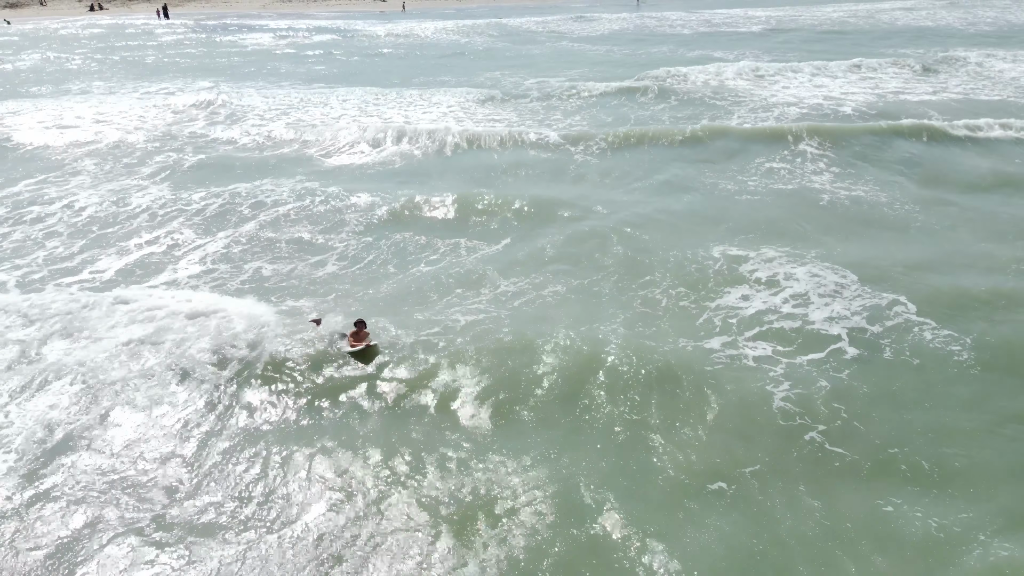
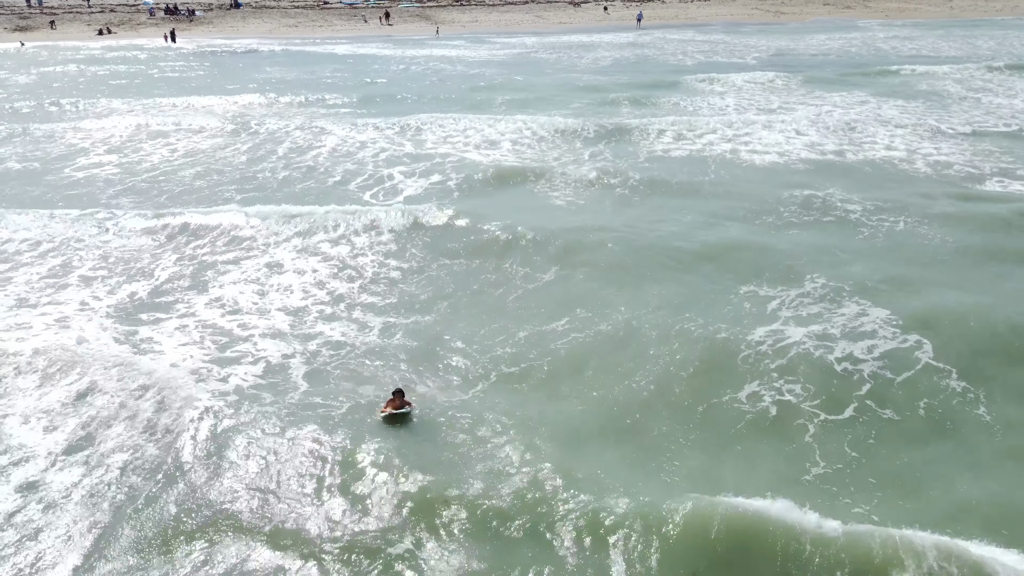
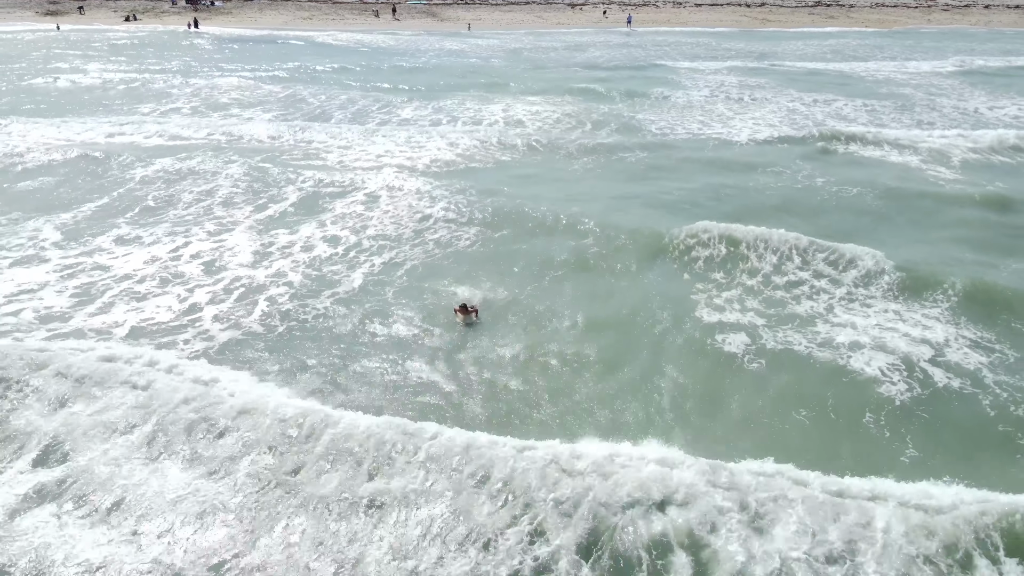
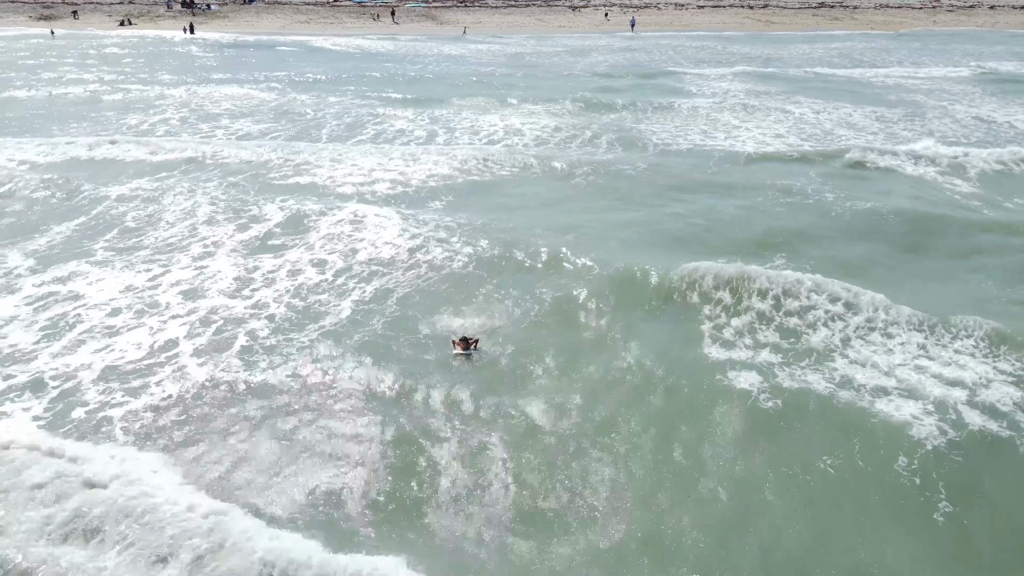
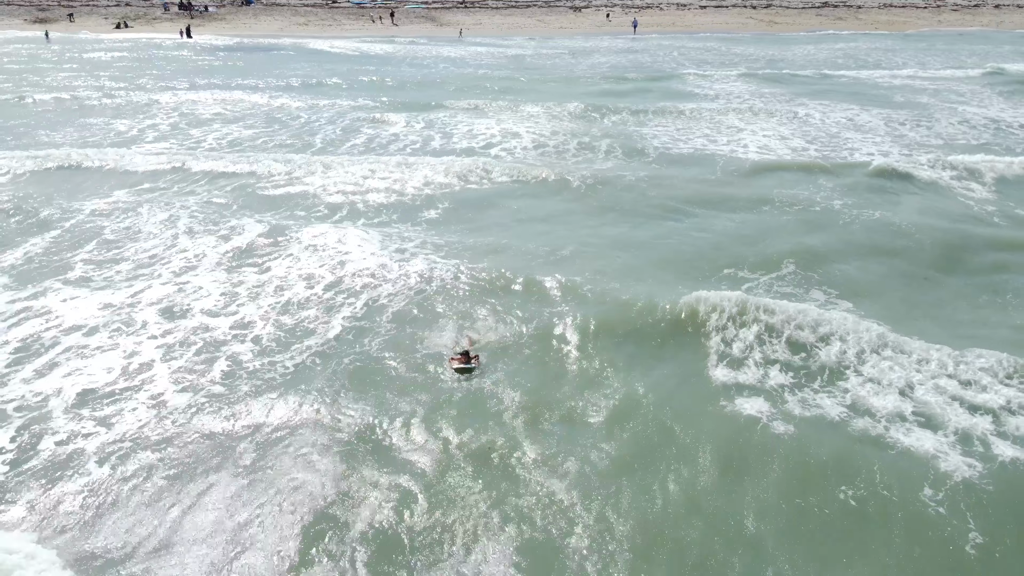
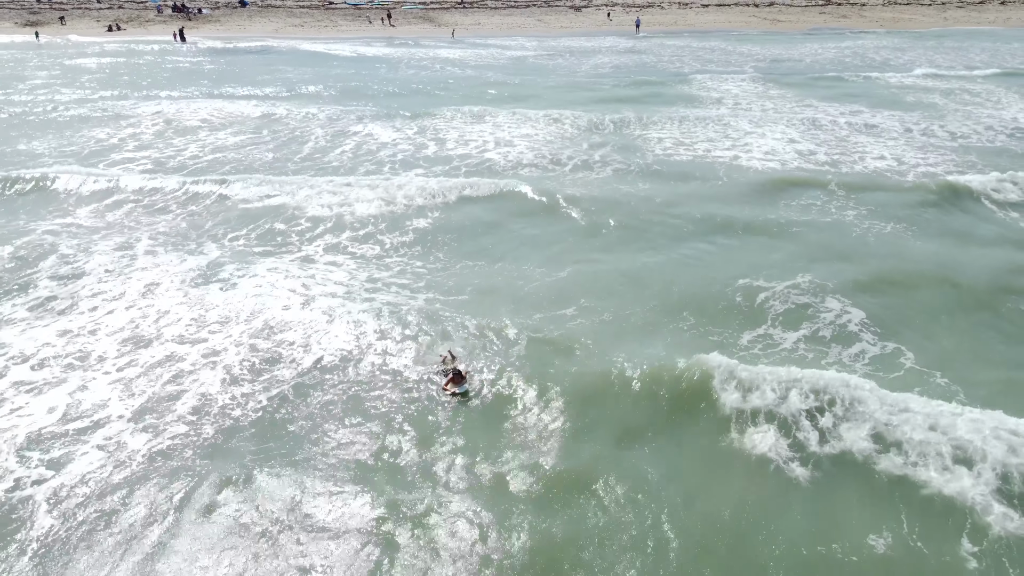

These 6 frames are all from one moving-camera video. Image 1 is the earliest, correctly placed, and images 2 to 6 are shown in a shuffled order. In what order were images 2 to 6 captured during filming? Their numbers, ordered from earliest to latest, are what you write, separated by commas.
2, 6, 5, 4, 3
